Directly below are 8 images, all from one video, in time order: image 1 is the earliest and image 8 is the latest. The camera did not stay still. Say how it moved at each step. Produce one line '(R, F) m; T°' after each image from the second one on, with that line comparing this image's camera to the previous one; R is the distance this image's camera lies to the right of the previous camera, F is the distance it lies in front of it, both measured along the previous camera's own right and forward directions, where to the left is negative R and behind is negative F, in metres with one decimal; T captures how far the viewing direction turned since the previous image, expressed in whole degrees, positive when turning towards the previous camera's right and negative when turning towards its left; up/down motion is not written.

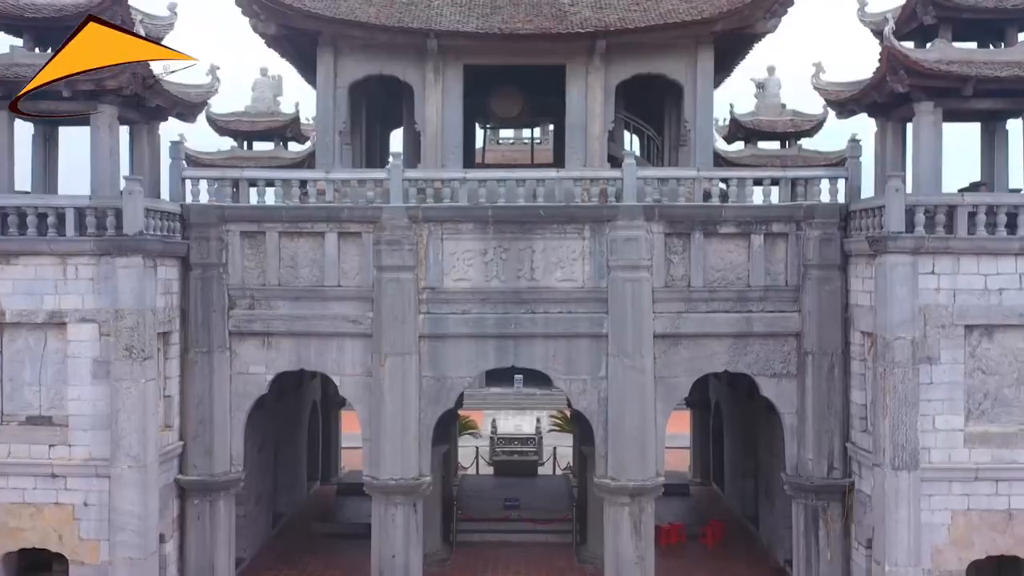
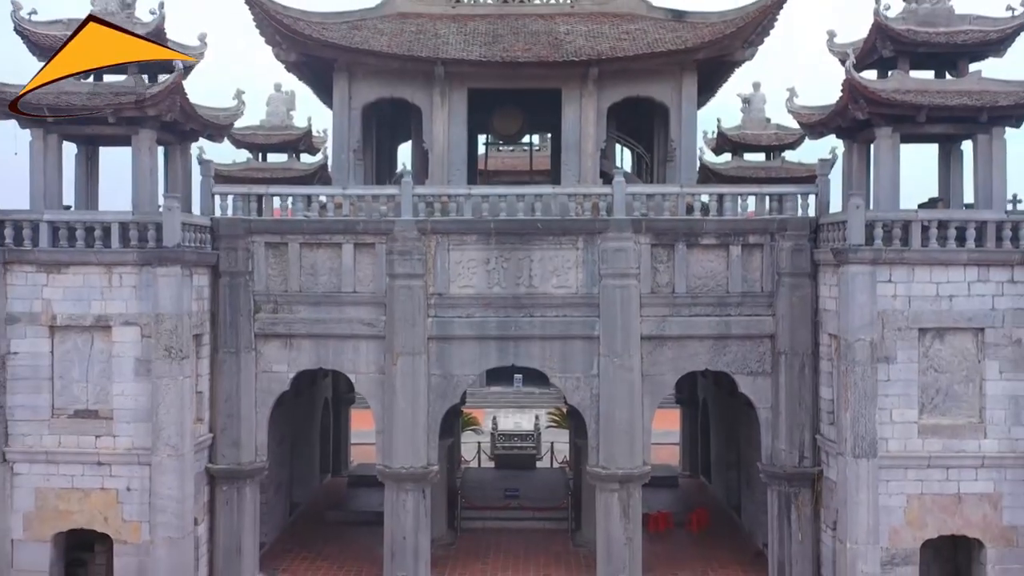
(0.0, -1.2) m; 0°
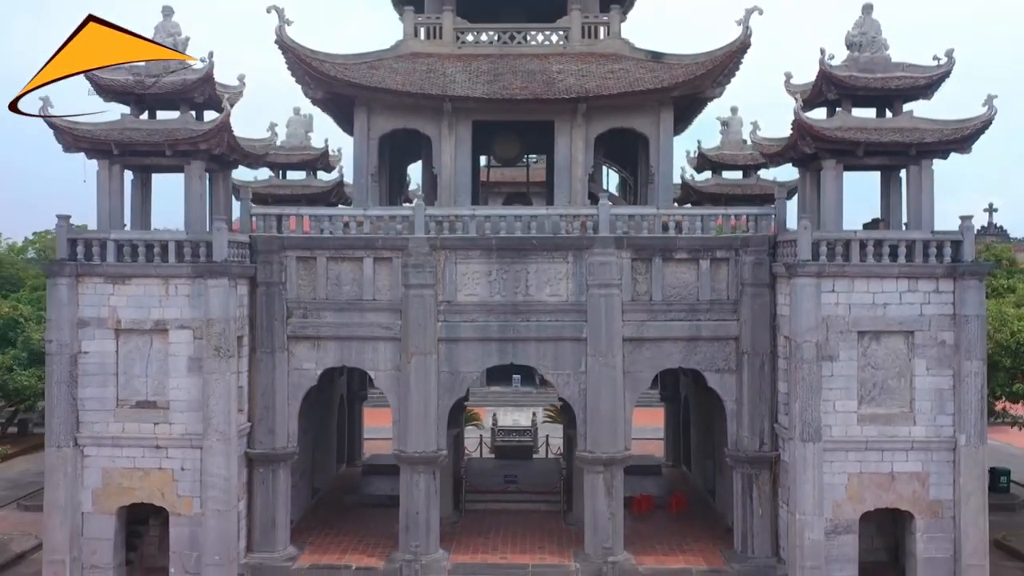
(0.0, -2.0) m; 0°
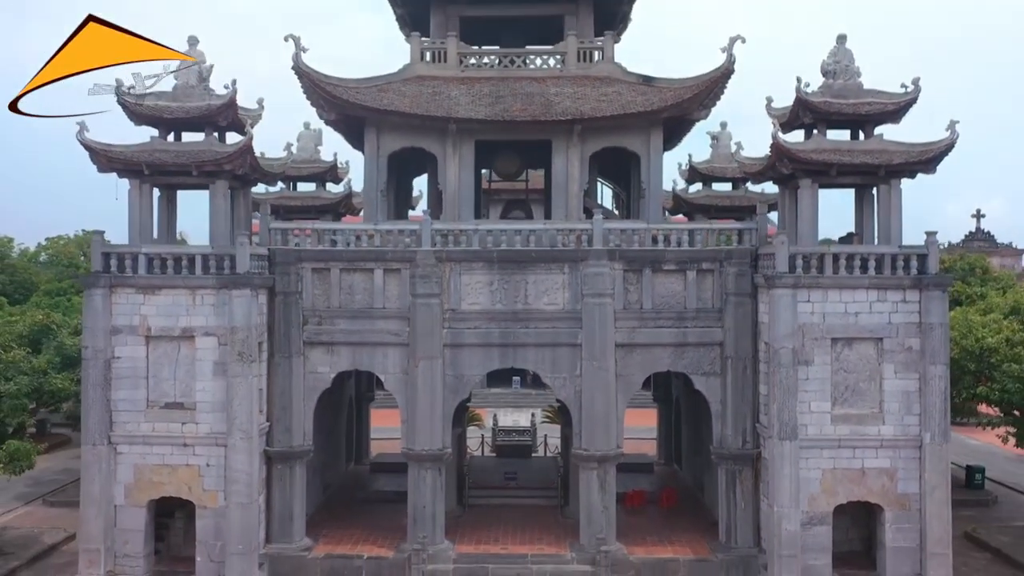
(0.0, -1.1) m; 0°
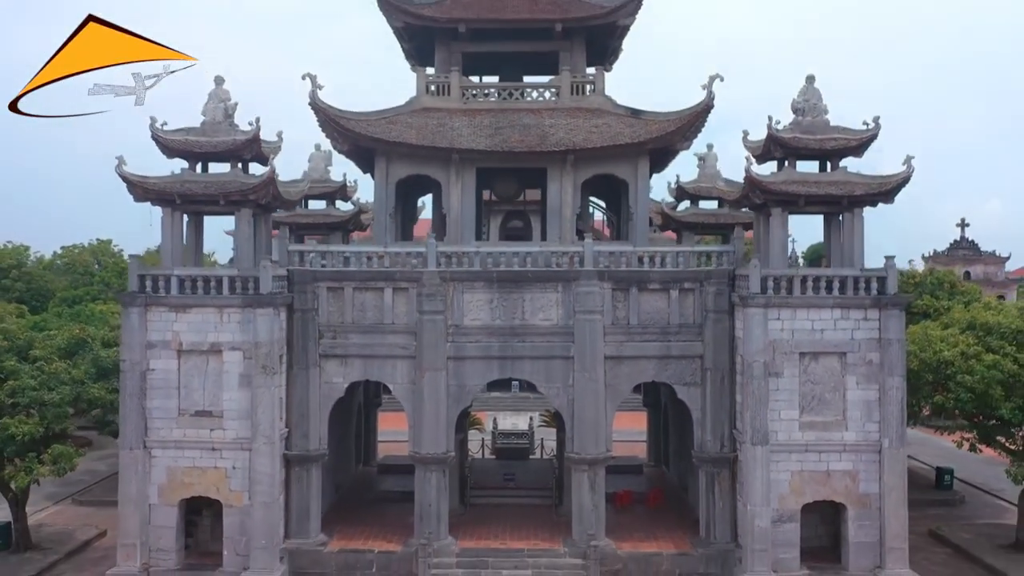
(0.0, -1.5) m; 0°
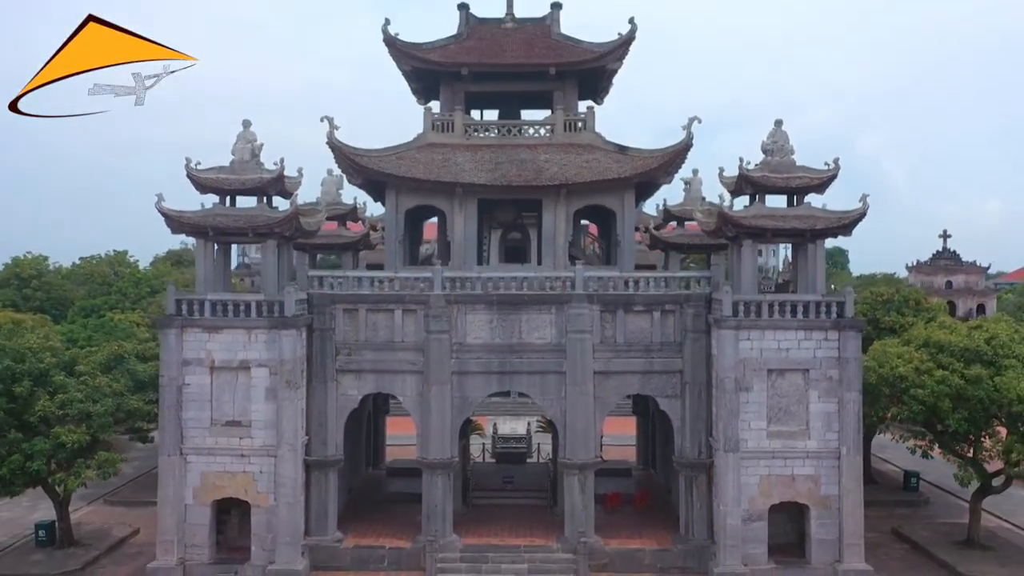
(0.0, -1.9) m; 0°
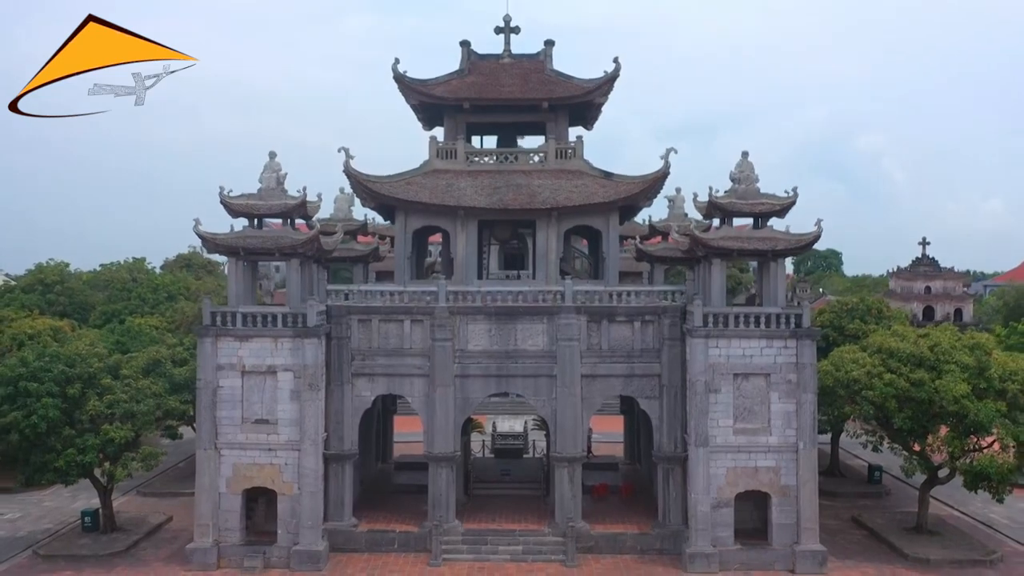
(+0.1, -2.4) m; 0°
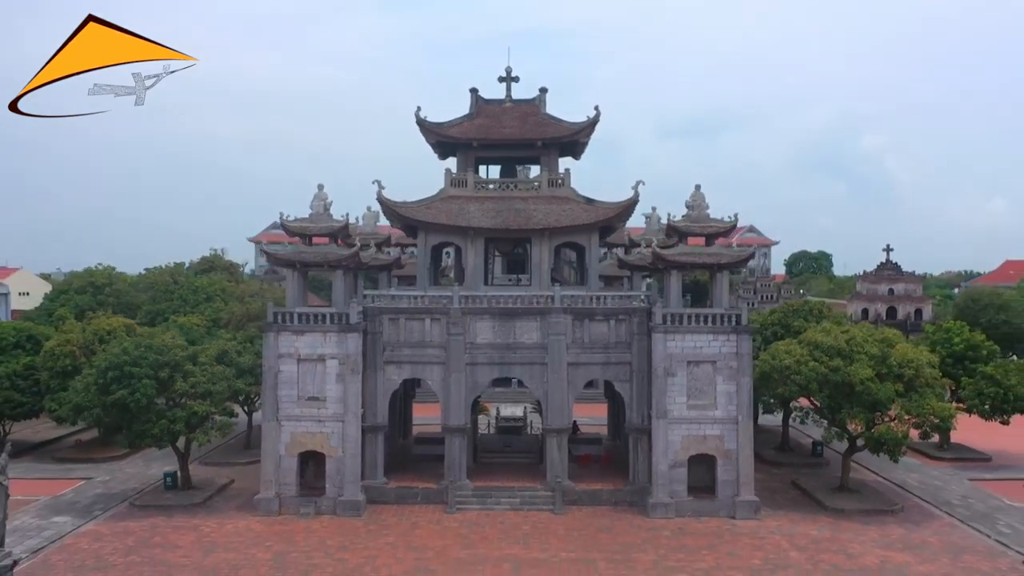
(+0.1, -5.4) m; 0°
